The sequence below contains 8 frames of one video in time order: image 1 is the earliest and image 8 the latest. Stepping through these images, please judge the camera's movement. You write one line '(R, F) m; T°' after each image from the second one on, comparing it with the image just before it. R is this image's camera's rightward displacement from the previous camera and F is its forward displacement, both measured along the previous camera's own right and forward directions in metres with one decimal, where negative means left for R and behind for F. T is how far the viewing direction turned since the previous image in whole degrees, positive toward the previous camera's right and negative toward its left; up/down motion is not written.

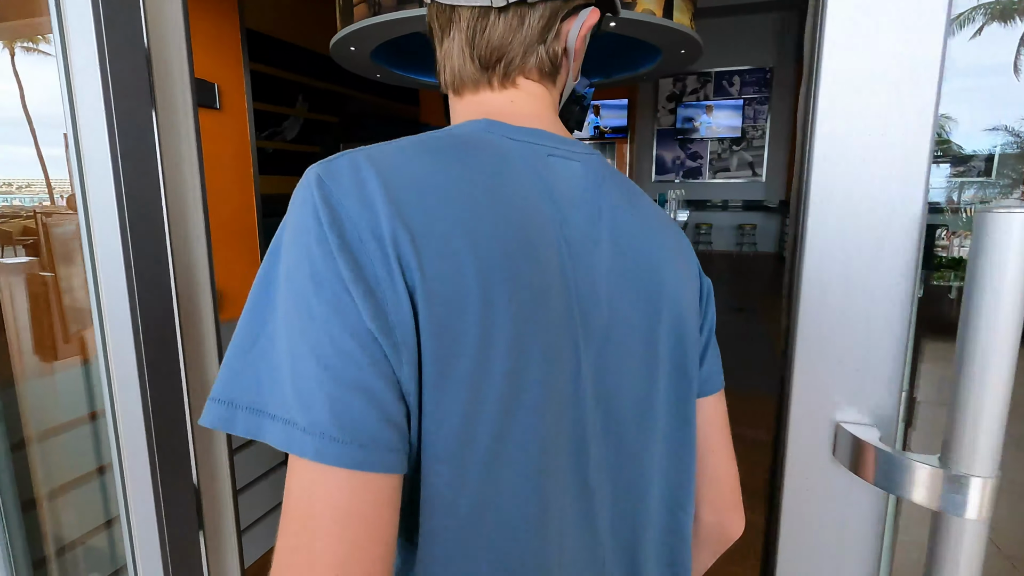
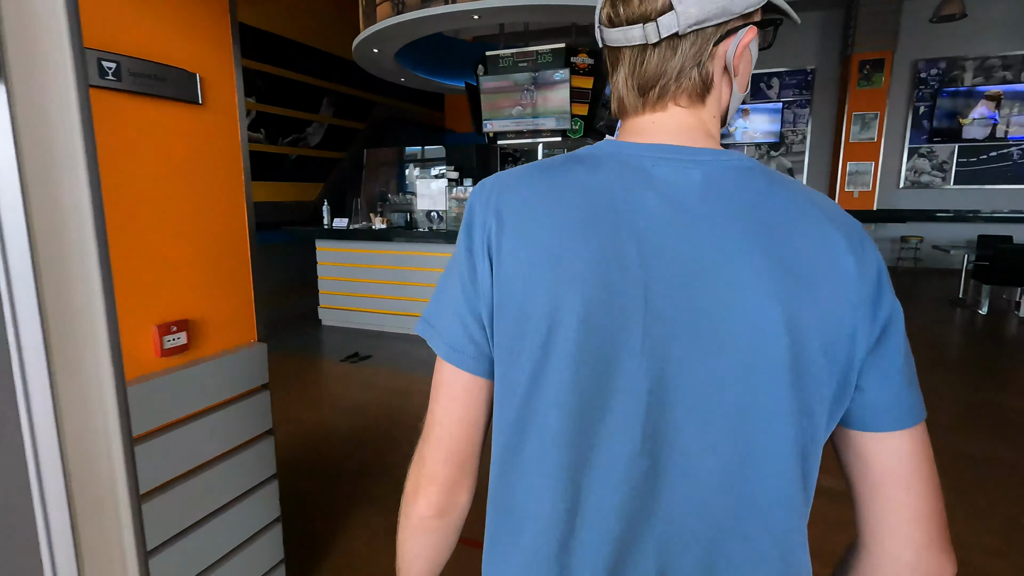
(0.0, +0.3) m; -3°
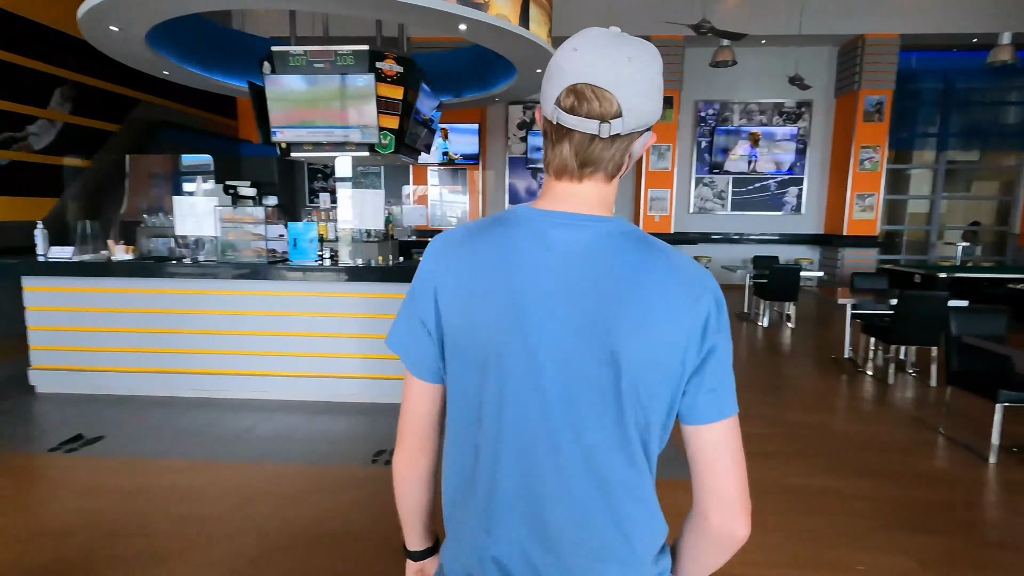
(+0.2, +0.6) m; +18°
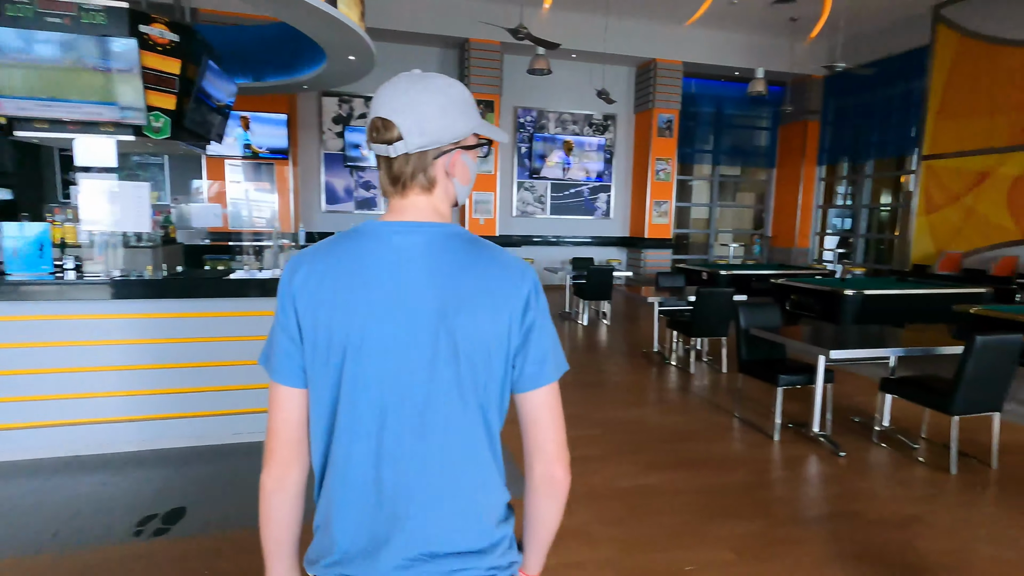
(+0.1, +0.3) m; +18°
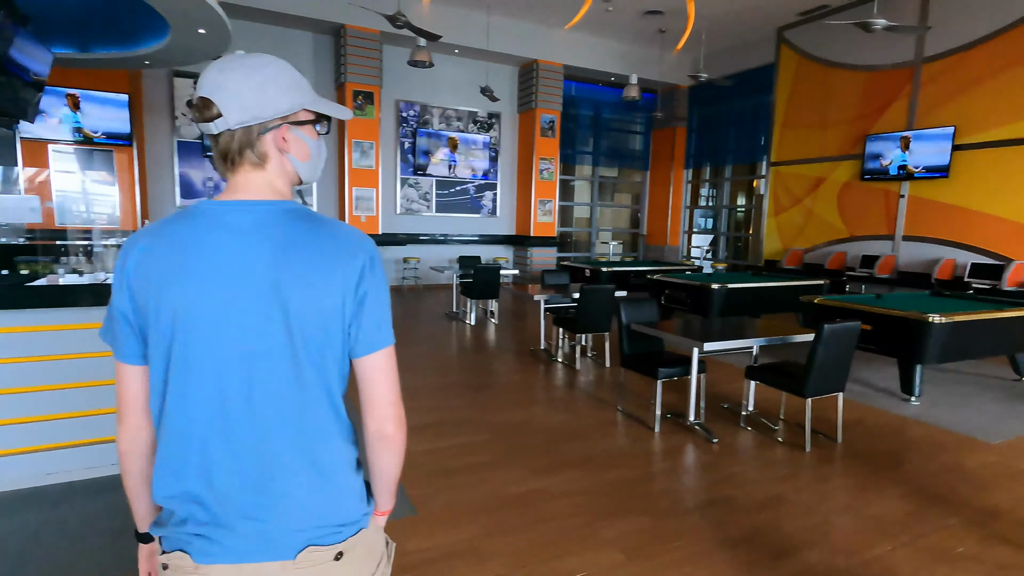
(+0.1, +0.2) m; +12°
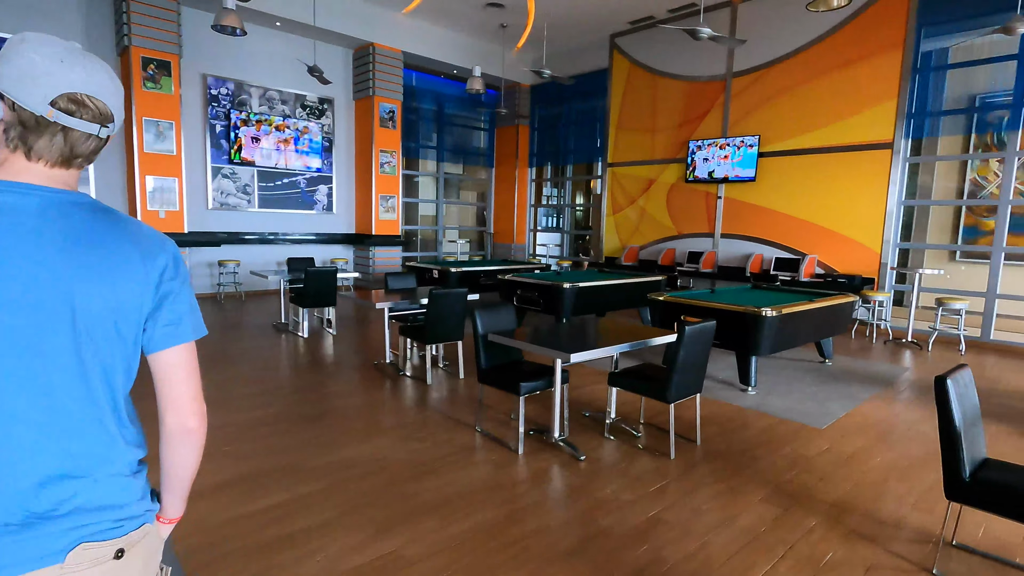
(+0.1, +0.5) m; +16°
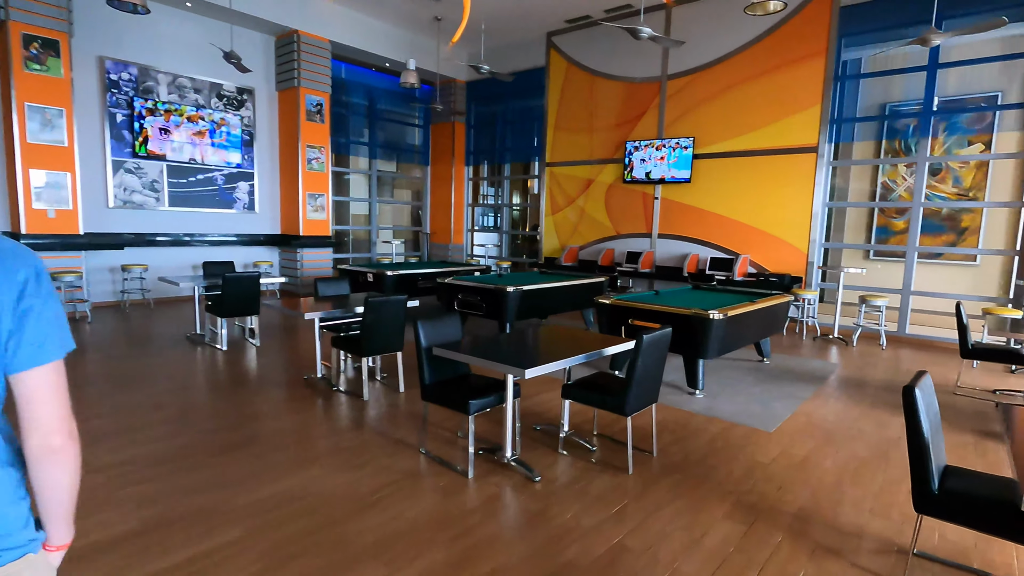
(-0.1, +0.2) m; +7°
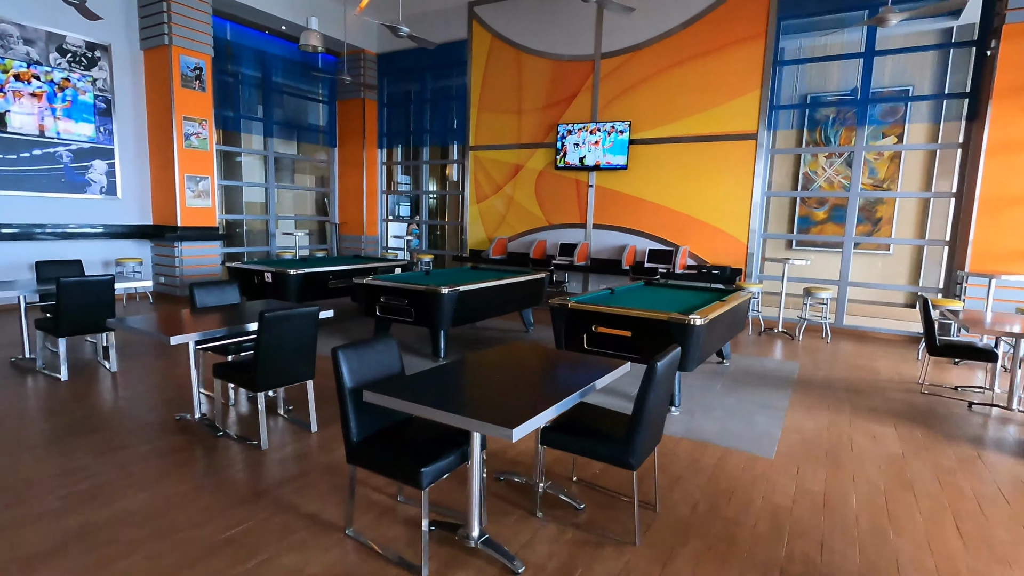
(-0.2, +0.8) m; +9°
